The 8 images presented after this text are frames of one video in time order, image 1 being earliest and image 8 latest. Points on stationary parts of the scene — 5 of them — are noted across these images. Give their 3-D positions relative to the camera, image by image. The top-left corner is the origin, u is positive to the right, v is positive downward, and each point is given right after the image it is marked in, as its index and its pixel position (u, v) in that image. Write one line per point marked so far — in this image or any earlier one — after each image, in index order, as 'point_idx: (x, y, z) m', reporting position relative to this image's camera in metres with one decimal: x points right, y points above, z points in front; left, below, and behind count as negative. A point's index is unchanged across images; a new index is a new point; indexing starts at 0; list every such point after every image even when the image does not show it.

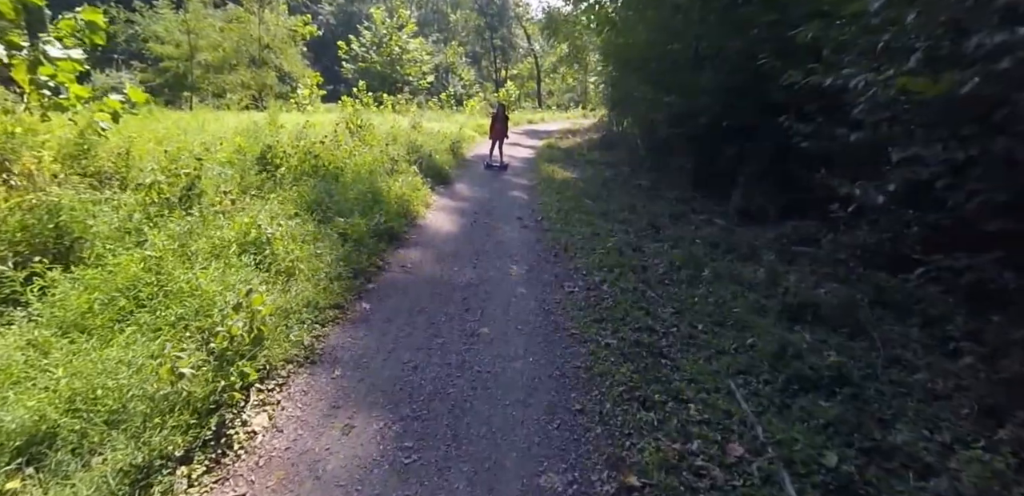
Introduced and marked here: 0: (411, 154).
0: (-2.2, +2.2, +11.1) m
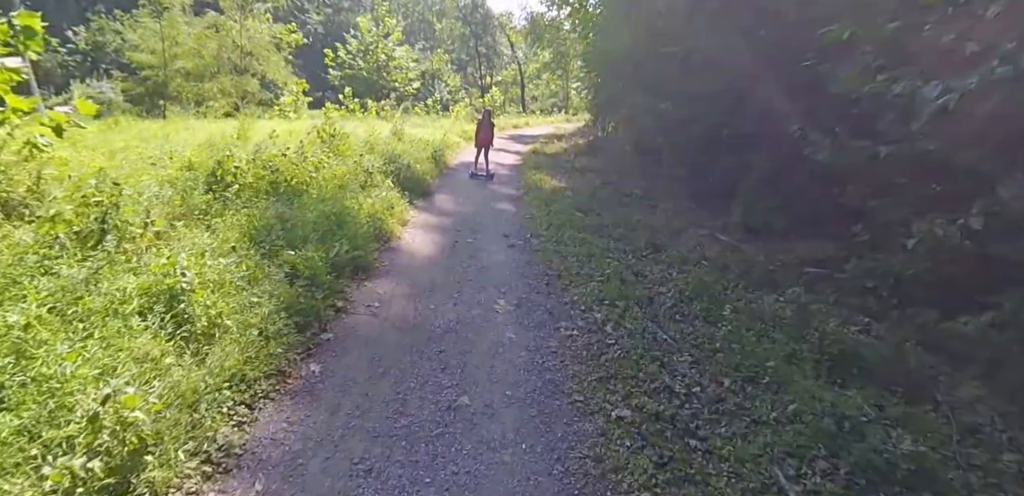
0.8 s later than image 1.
0: (-2.5, +1.7, +10.1) m
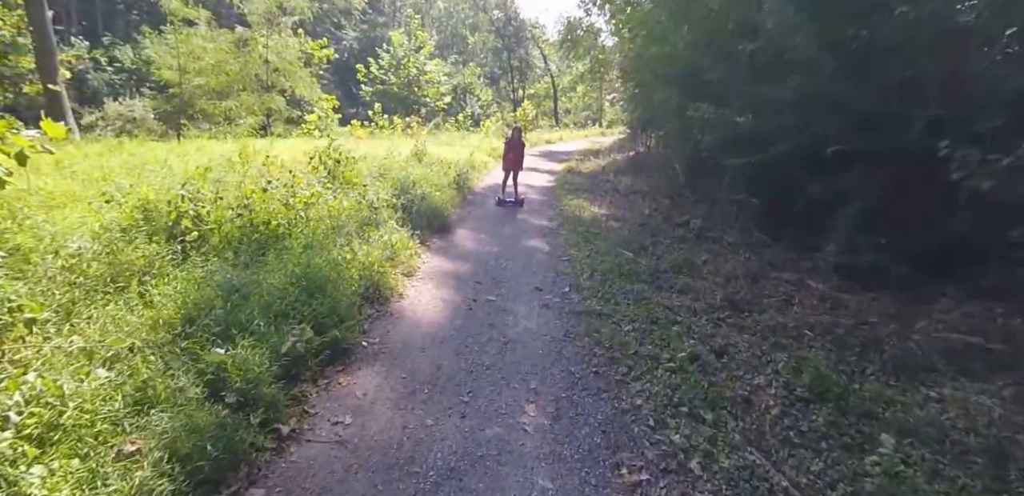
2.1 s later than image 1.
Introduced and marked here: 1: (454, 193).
0: (-2.0, +1.0, +8.6) m
1: (-1.2, +1.1, +10.6) m
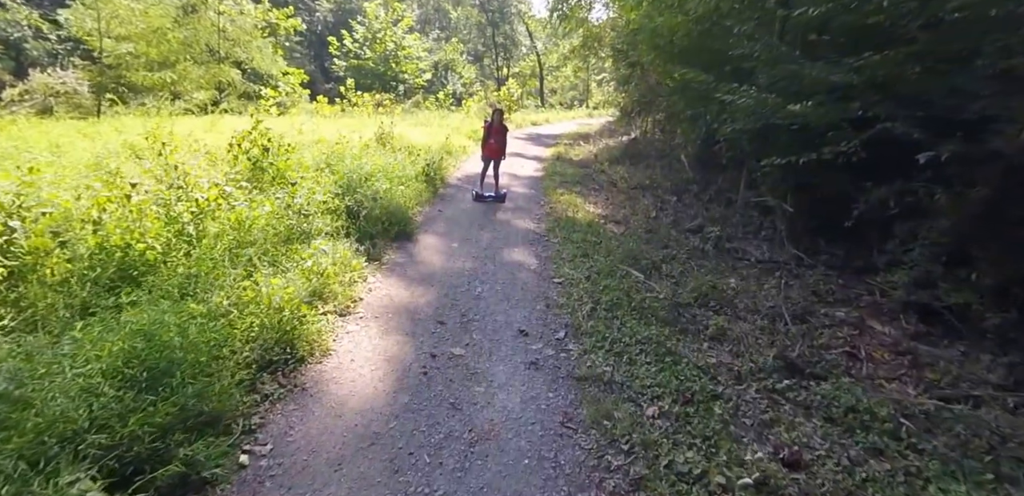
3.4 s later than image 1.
0: (-2.2, +0.8, +6.9) m
1: (-1.6, +1.1, +8.9) m
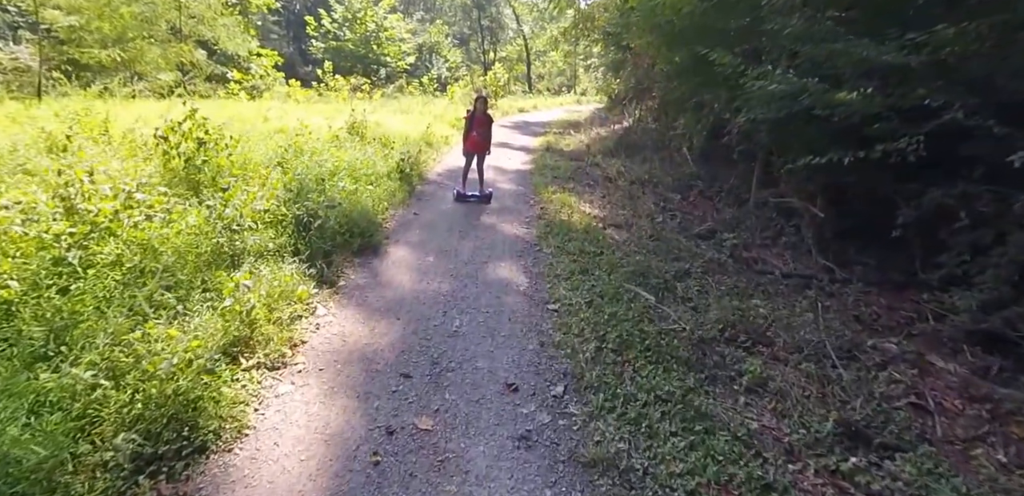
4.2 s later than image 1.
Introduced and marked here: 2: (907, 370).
0: (-2.4, +0.6, +5.7) m
1: (-1.8, +0.9, +7.8) m
2: (+3.3, -1.0, +4.2) m
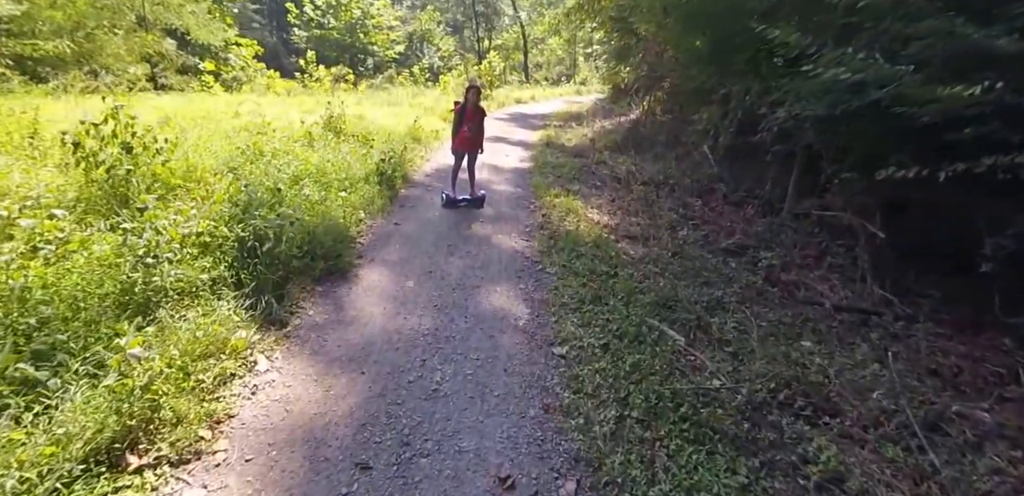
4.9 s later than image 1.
0: (-2.4, +0.4, +4.8) m
1: (-1.8, +0.8, +6.8) m
2: (+3.3, -1.3, +3.2) m
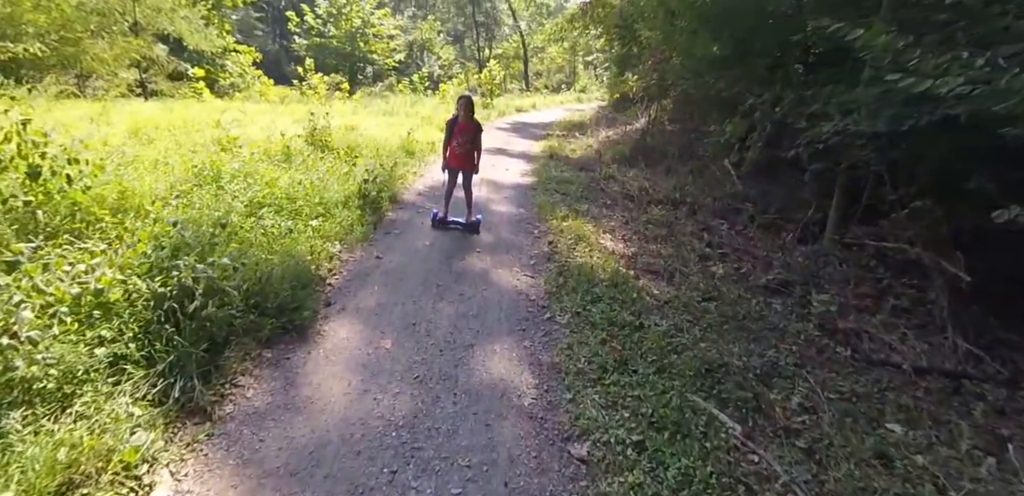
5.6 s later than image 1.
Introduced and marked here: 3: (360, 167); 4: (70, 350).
0: (-2.4, 0.0, +3.8) m
1: (-1.8, +0.4, +5.8) m
2: (+3.3, -1.7, +2.2) m
3: (-2.1, +1.2, +7.3) m
4: (-2.3, -0.5, +2.8) m
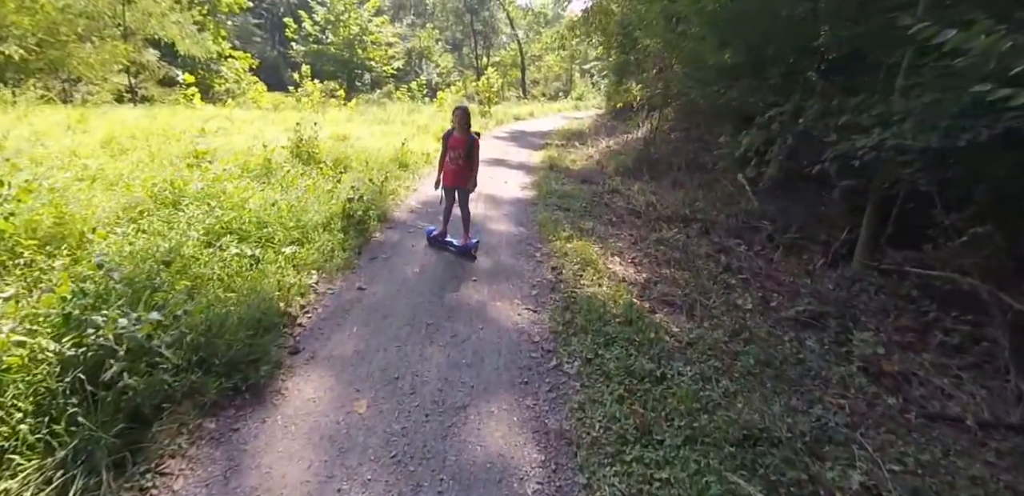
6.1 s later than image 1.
0: (-2.4, -0.2, +3.1) m
1: (-1.8, +0.1, +5.1) m
2: (+3.3, -1.9, +1.5) m
3: (-2.1, +0.9, +6.6) m
4: (-2.3, -0.8, +2.1) m
